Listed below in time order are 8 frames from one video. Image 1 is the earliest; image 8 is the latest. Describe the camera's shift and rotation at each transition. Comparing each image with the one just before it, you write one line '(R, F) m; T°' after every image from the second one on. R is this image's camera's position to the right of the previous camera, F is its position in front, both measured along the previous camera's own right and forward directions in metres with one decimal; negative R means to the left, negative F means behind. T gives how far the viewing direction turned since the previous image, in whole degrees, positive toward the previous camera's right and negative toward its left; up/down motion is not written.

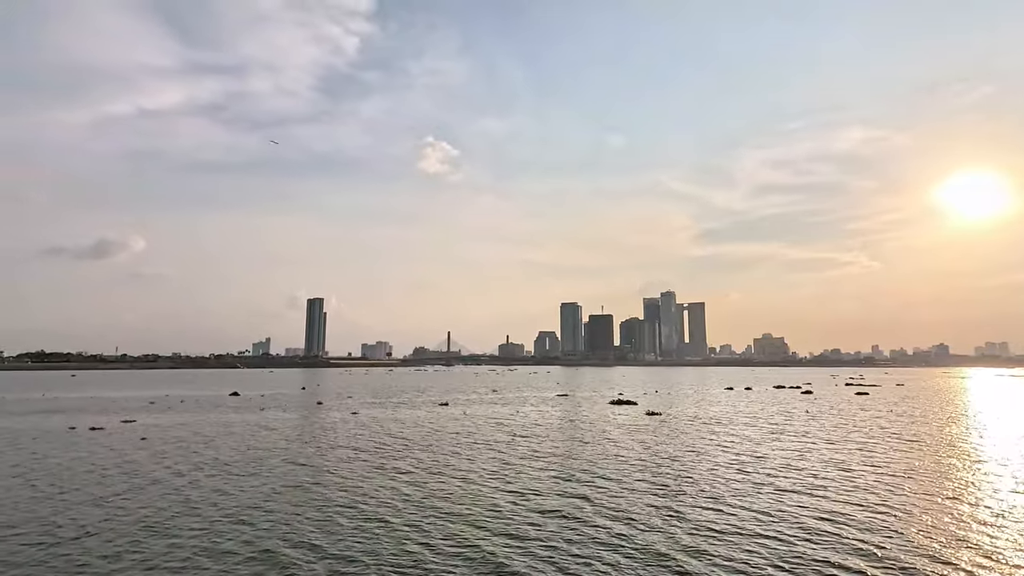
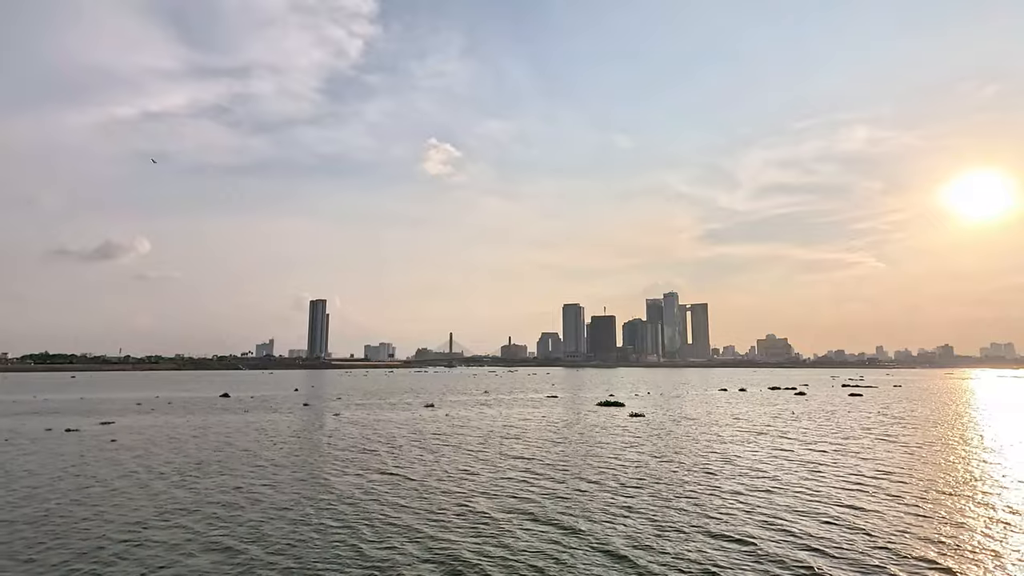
(+1.8, -0.1) m; 0°
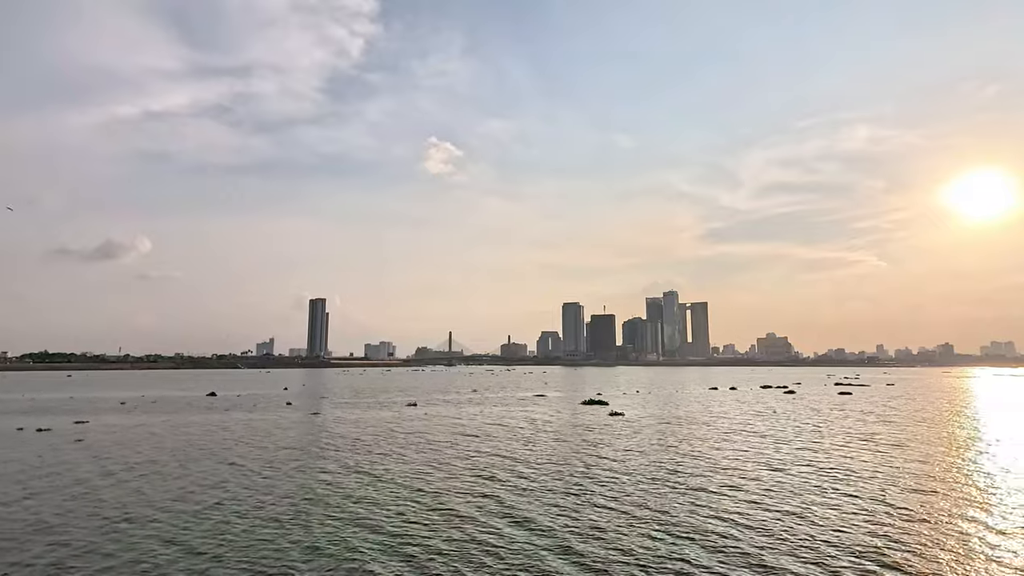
(+1.8, -0.1) m; 0°
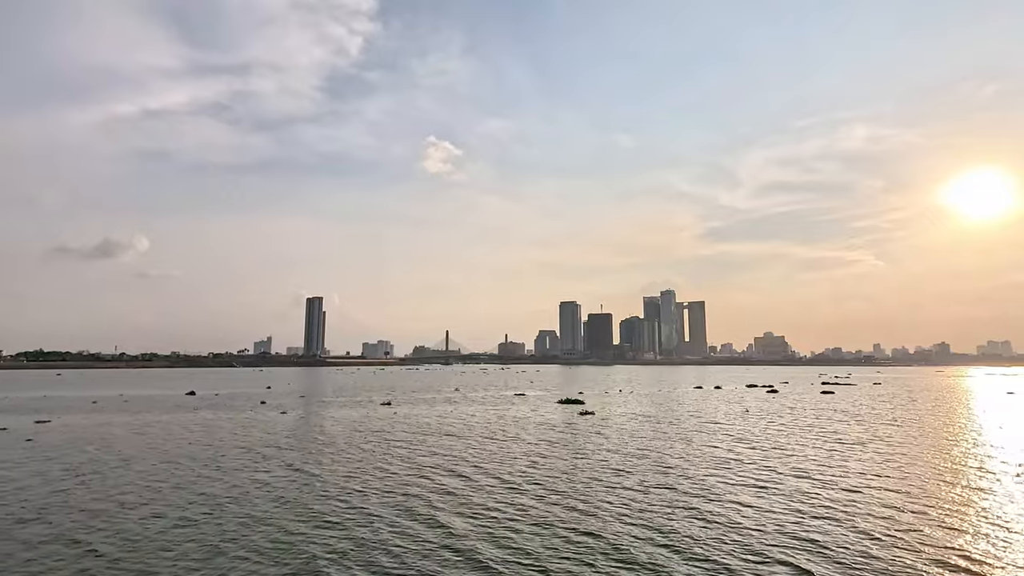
(+2.5, -0.1) m; 0°
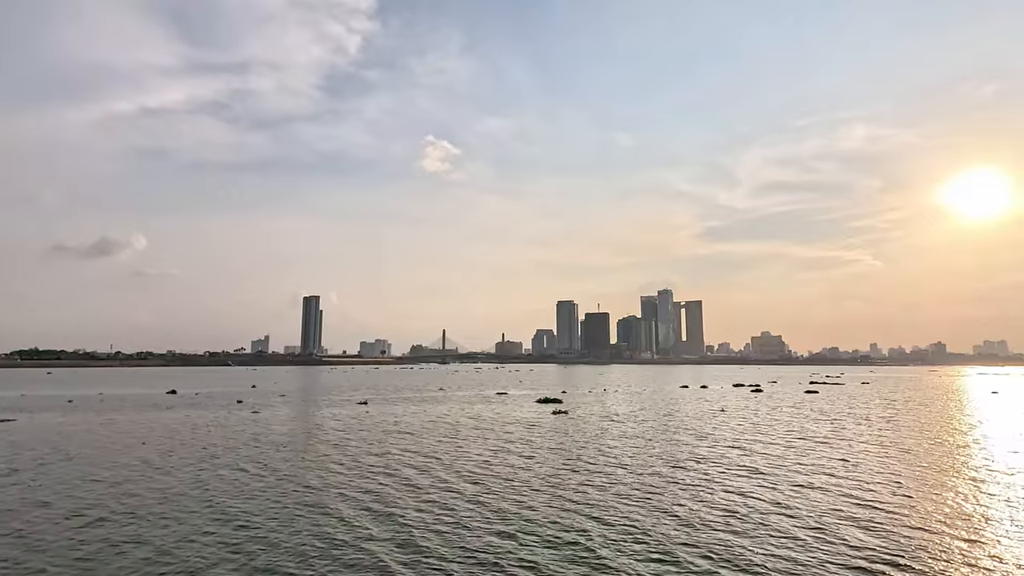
(+2.2, -0.1) m; 0°
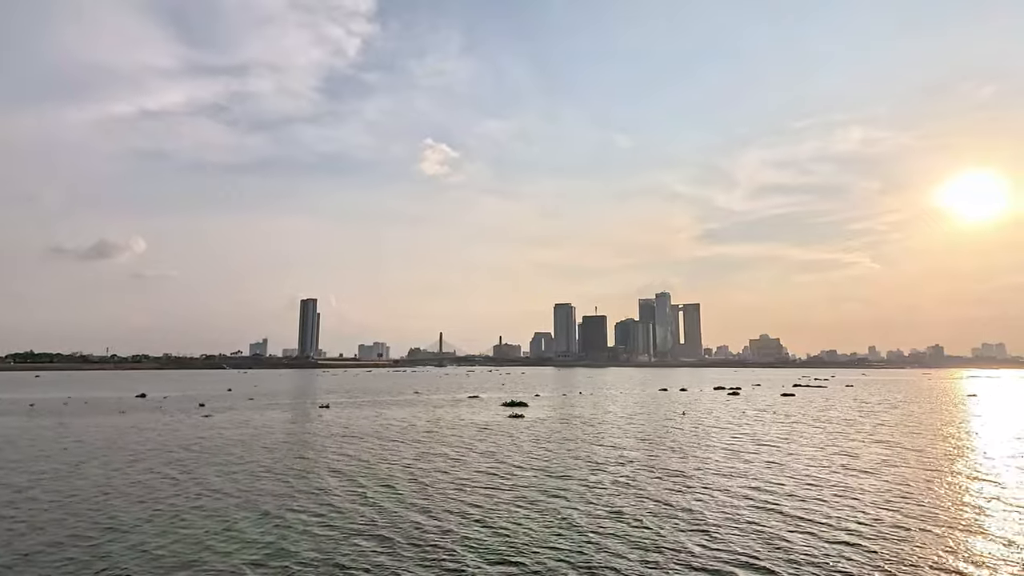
(+3.8, -0.1) m; 0°
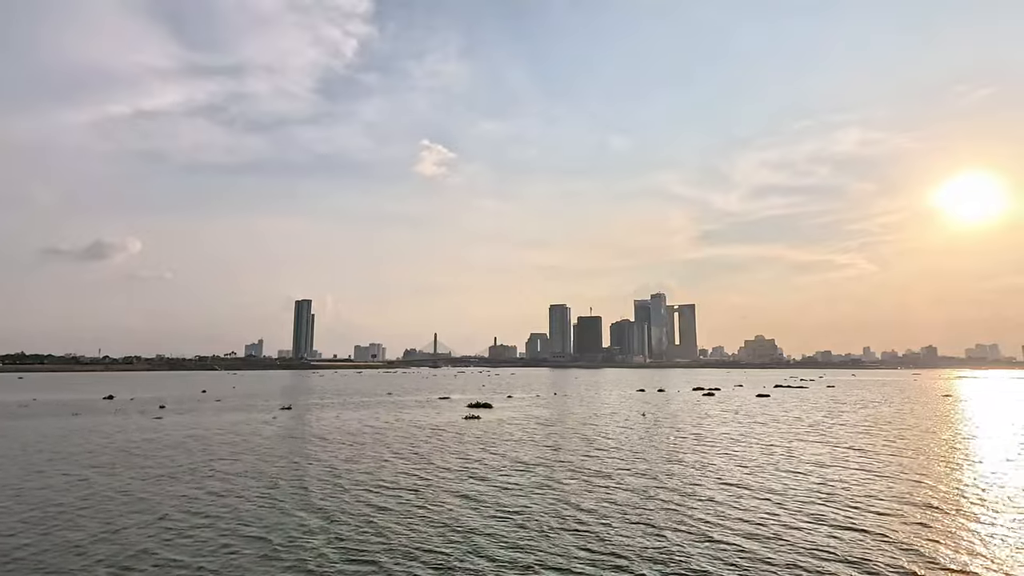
(+3.5, 0.0) m; 0°
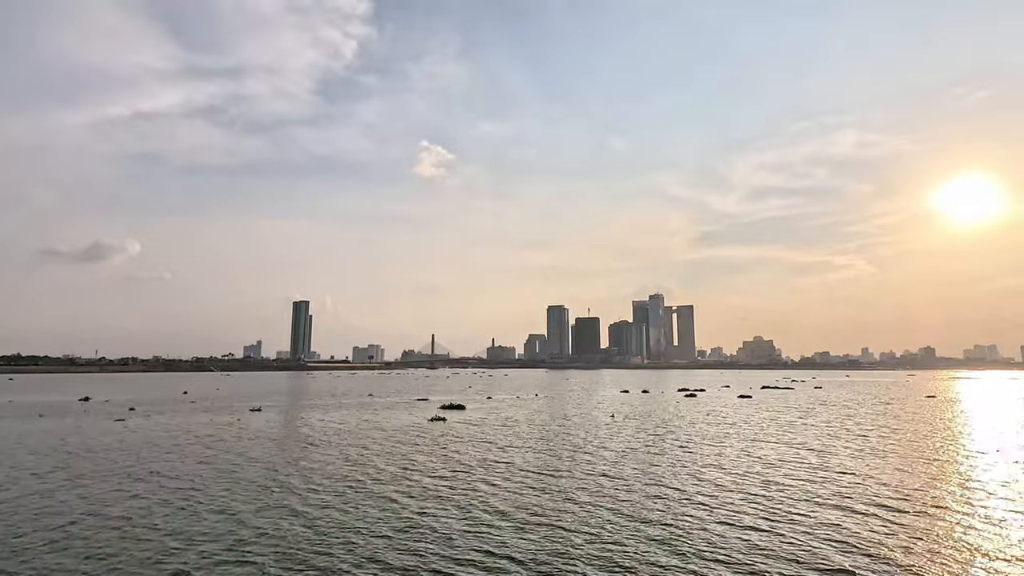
(+2.8, +0.1) m; 0°
